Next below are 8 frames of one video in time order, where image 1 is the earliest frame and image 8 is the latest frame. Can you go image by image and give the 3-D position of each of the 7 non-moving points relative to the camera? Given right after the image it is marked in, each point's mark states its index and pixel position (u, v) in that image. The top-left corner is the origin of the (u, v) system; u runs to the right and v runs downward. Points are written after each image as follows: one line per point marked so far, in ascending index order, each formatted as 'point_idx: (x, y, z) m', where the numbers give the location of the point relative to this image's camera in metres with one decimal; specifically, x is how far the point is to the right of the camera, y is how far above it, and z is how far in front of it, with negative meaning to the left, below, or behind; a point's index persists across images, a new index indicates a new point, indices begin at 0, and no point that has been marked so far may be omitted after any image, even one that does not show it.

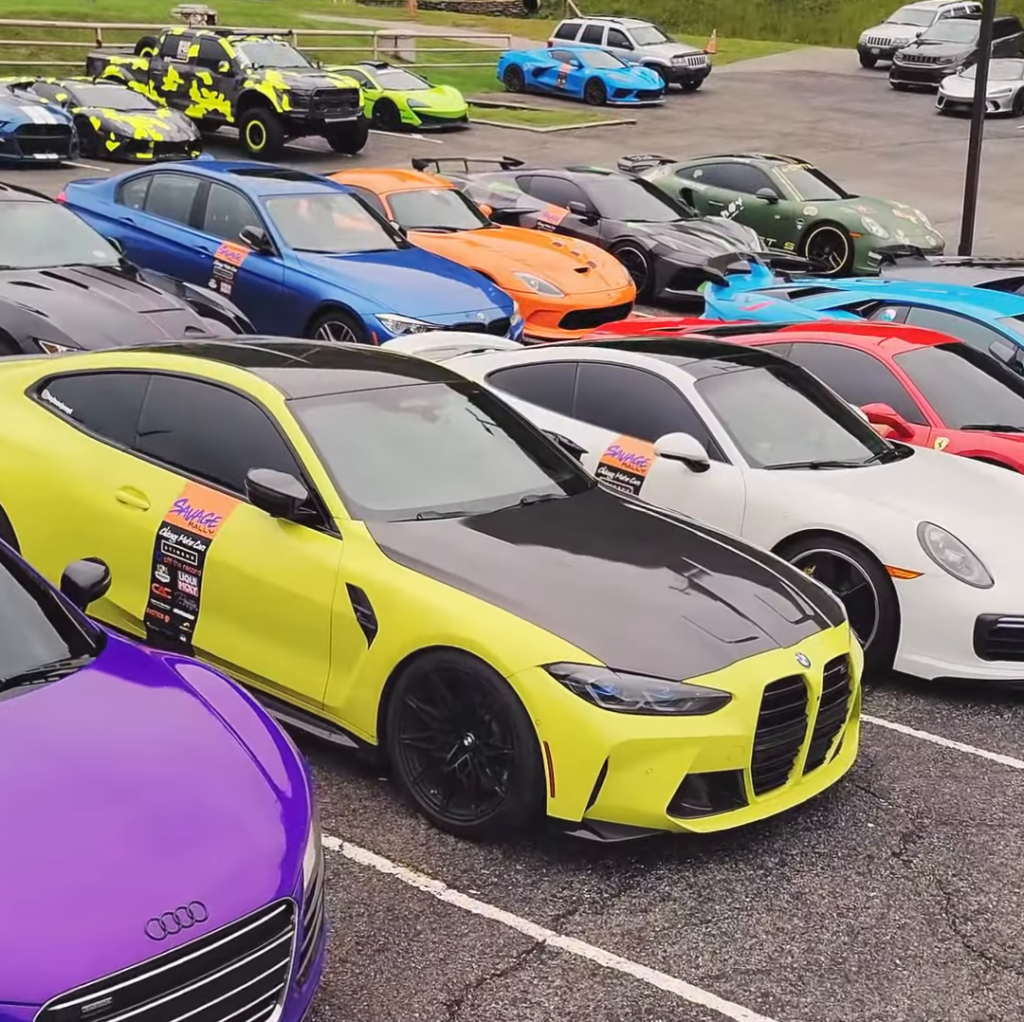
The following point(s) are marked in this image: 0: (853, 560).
0: (+1.5, -0.2, +6.7) m
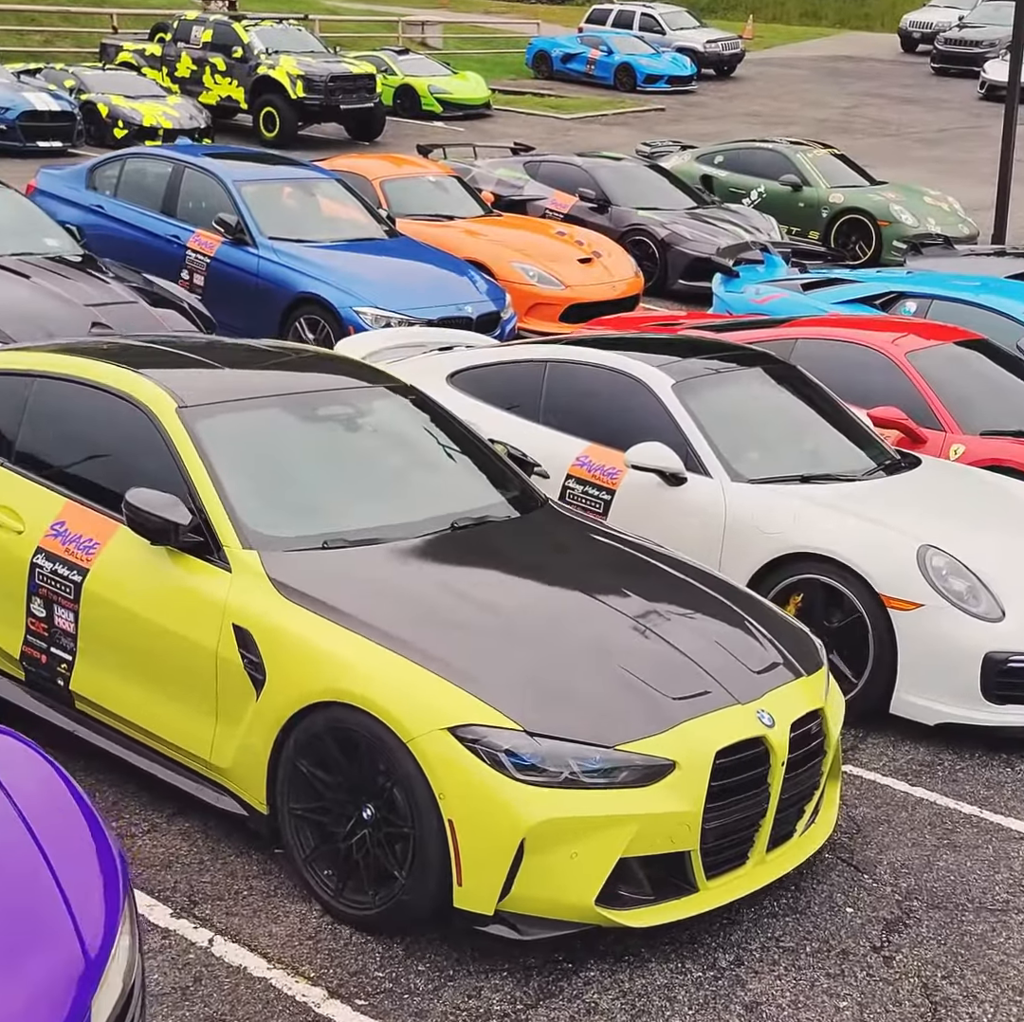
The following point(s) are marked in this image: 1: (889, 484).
0: (+1.3, -0.3, +5.9) m
1: (+1.7, +0.1, +6.6) m
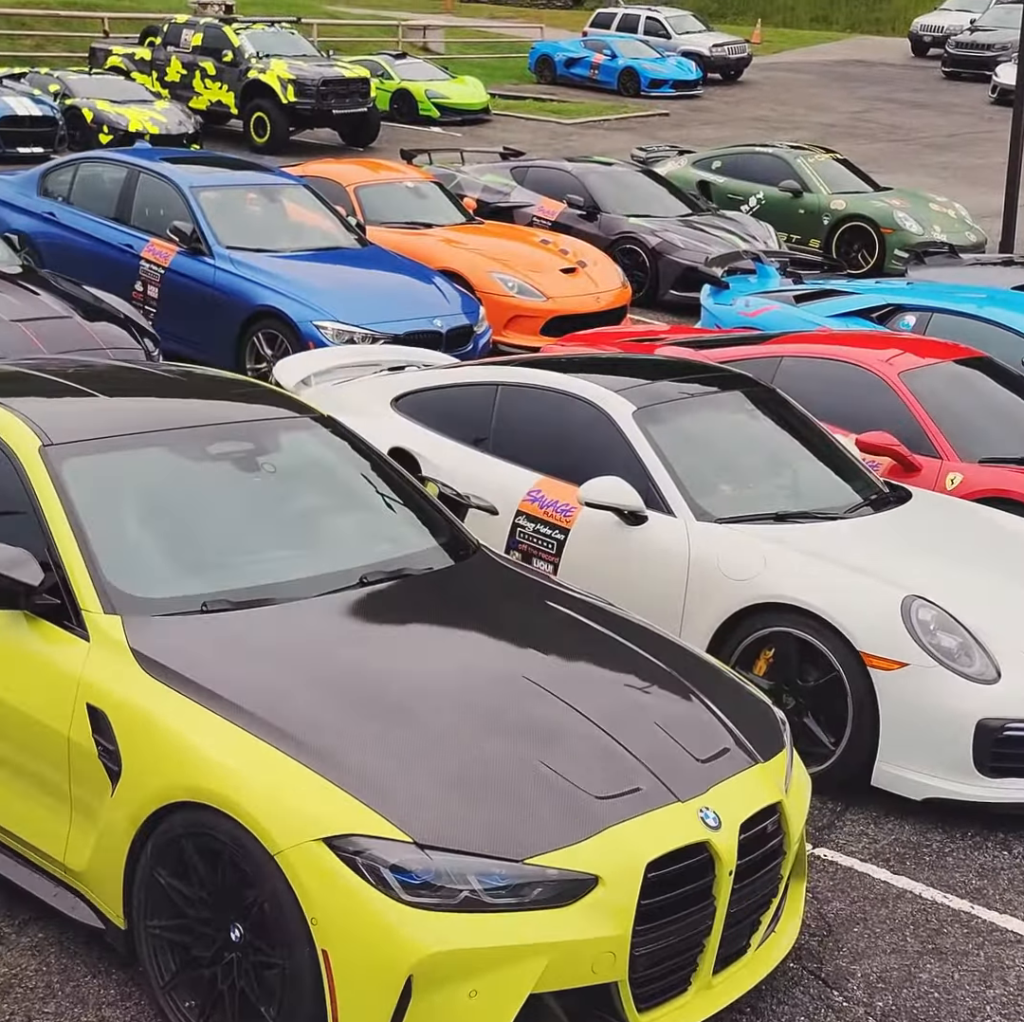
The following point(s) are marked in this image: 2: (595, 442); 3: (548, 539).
0: (+1.1, -0.5, +5.3) m
1: (+1.5, -0.1, +5.9) m
2: (+0.3, +0.3, +6.0) m
3: (+0.1, -0.1, +5.9) m
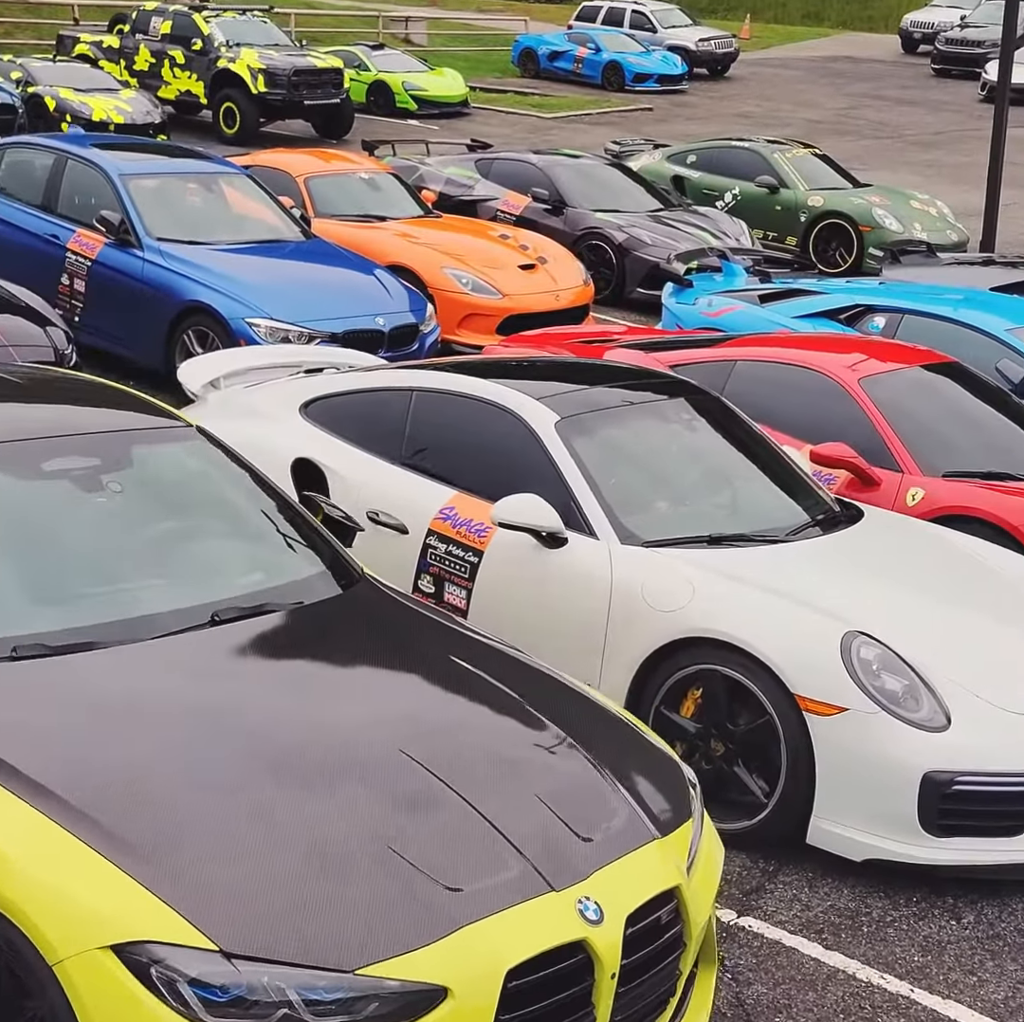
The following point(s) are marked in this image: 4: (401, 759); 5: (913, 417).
0: (+0.8, -0.6, +4.7) m
1: (+1.1, -0.1, +5.3) m
2: (0.0, +0.2, +5.5) m
3: (-0.2, -0.2, +5.4) m
4: (-0.3, -0.6, +3.4) m
5: (+2.0, +0.5, +7.2) m
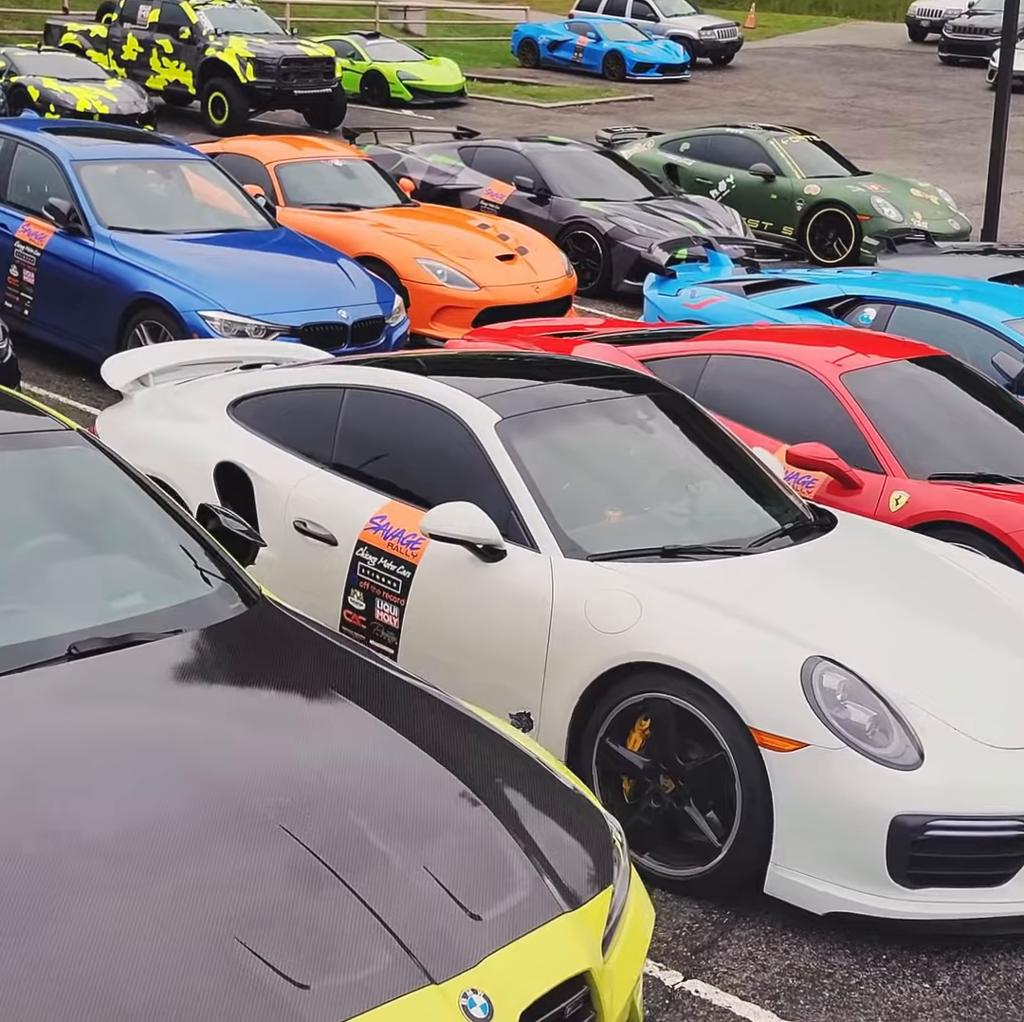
0: (+0.5, -0.6, +4.2) m
1: (+0.9, -0.2, +4.9) m
2: (-0.2, +0.2, +5.0) m
3: (-0.4, -0.2, +4.9) m
4: (-0.5, -0.6, +2.9) m
5: (+1.8, +0.4, +6.7) m
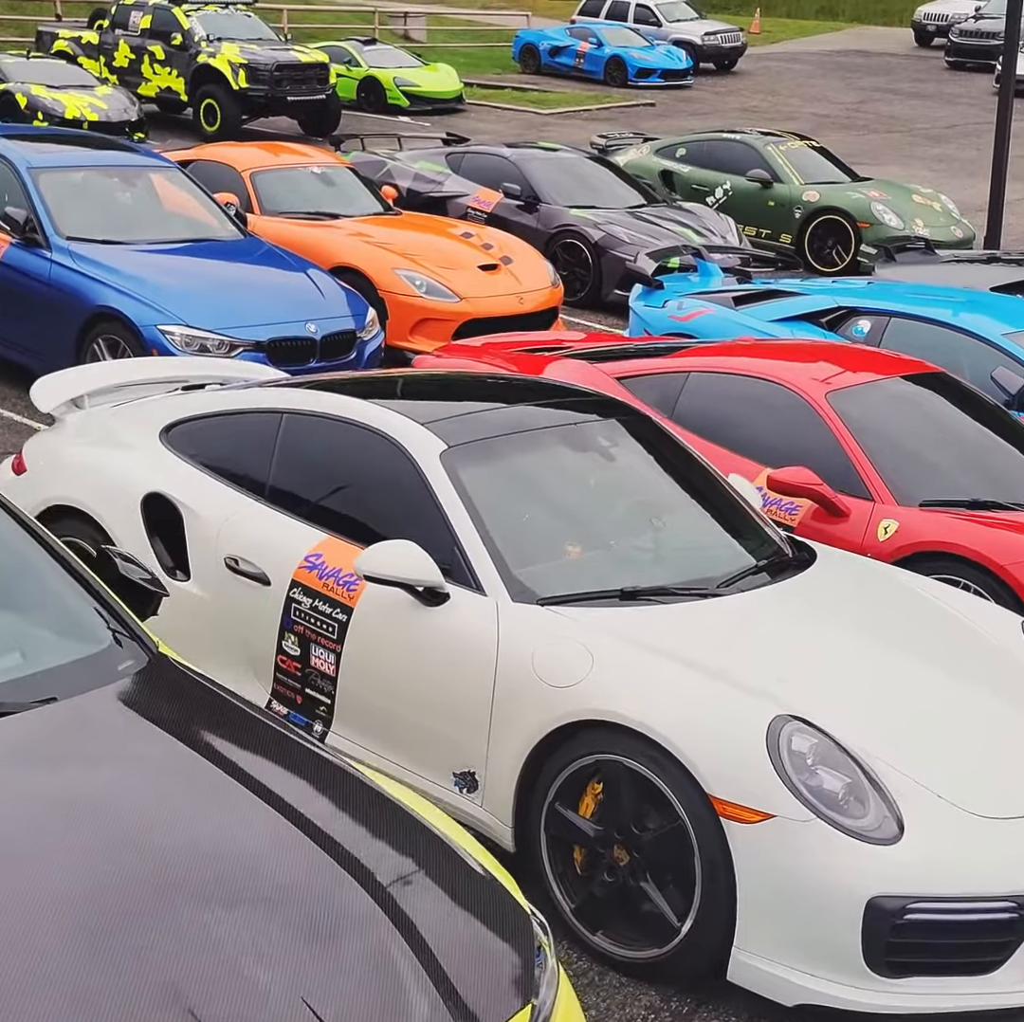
0: (+0.4, -0.7, +3.8) m
1: (+0.8, -0.3, +4.4) m
2: (-0.4, +0.1, +4.6) m
3: (-0.6, -0.3, +4.5) m
4: (-0.7, -0.7, +2.5) m
5: (+1.6, +0.3, +6.3) m
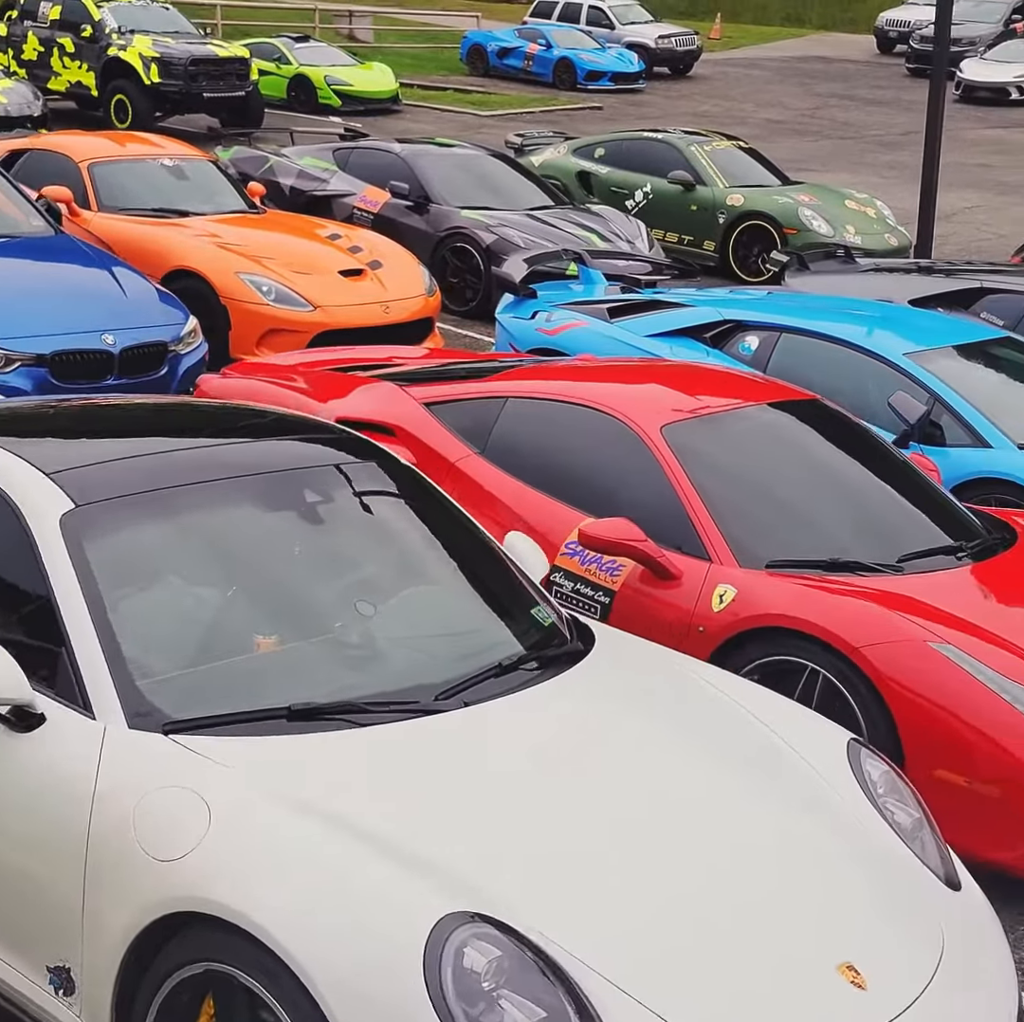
0: (-0.4, -0.9, +2.7) m
1: (-0.1, -0.5, +3.3) m
2: (-1.2, -0.1, +3.4) m
3: (-1.4, -0.5, +3.3) m
4: (-1.4, -0.9, +1.3) m
5: (+0.8, +0.1, +5.1) m
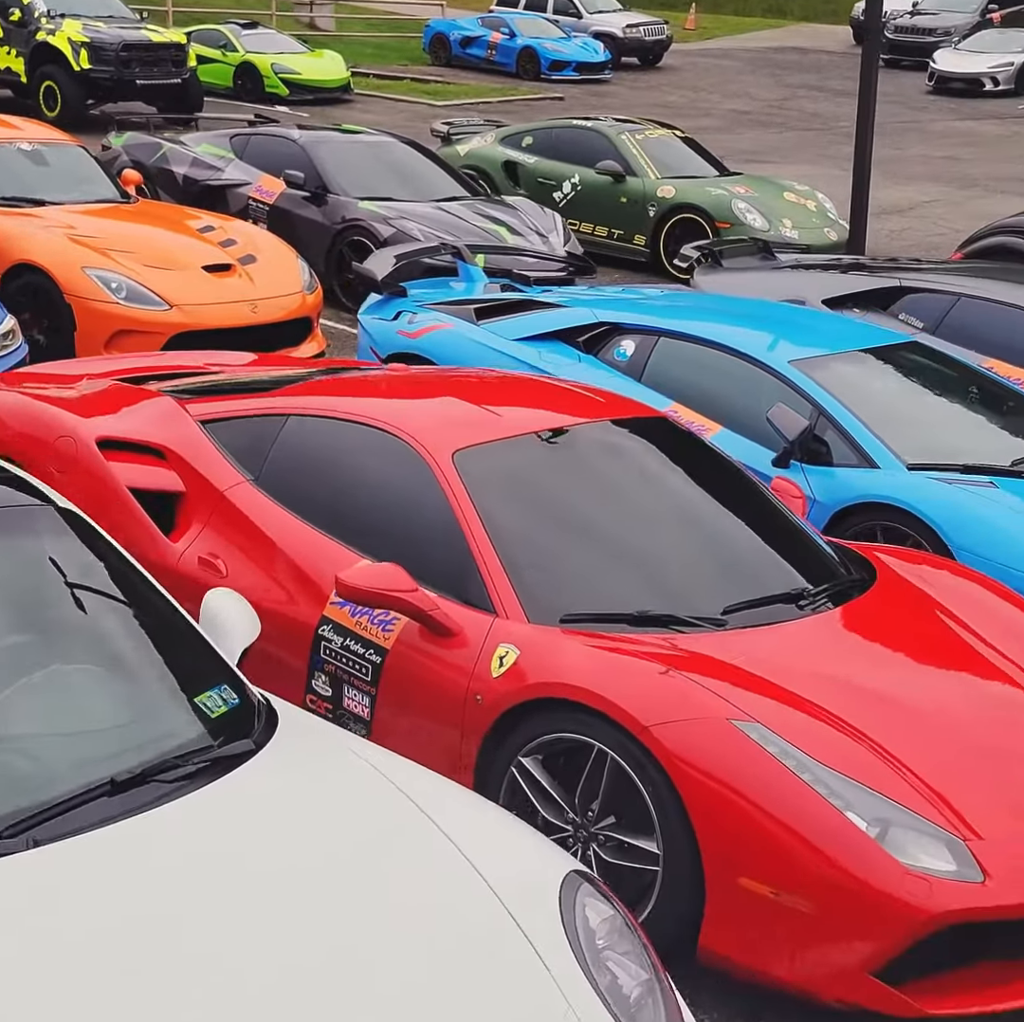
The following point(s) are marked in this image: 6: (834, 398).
0: (-1.1, -1.0, +1.9) m
1: (-0.8, -0.6, +2.5) m
2: (-1.9, -0.3, +2.6) m
3: (-2.1, -0.6, +2.5) m
4: (-2.1, -1.0, +0.5) m
5: (+0.1, 0.0, +4.3) m
6: (+1.4, +0.5, +6.3) m
